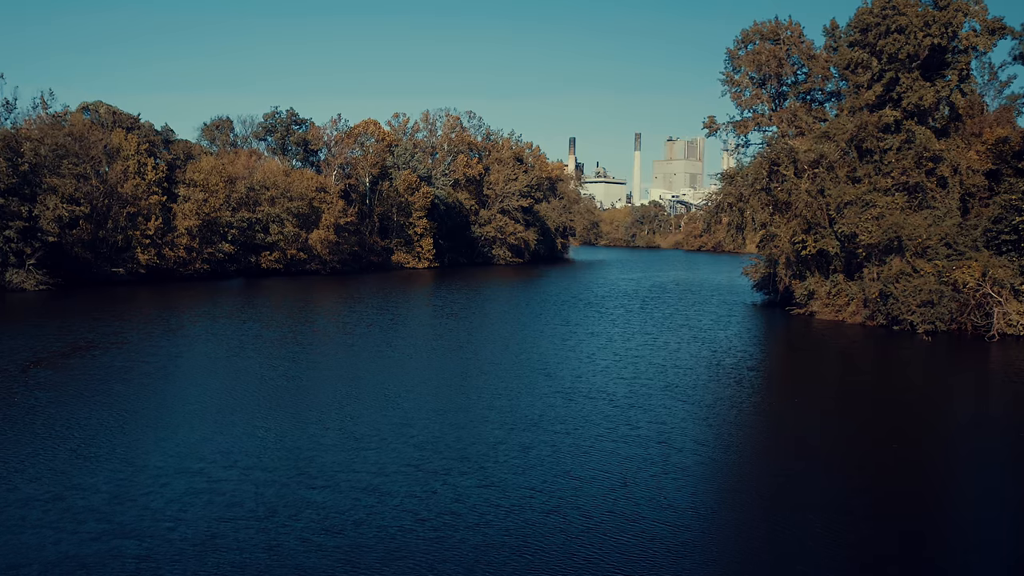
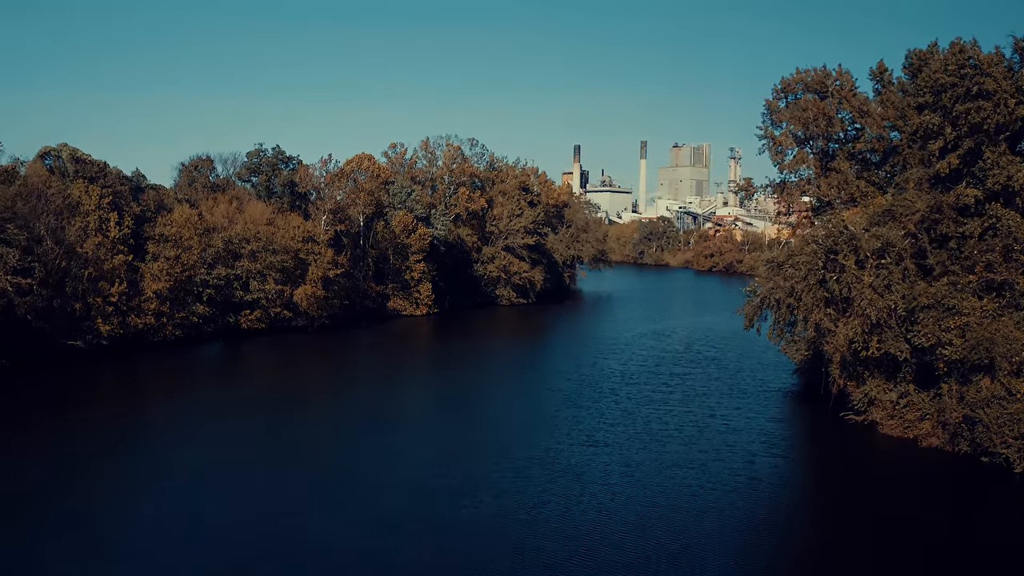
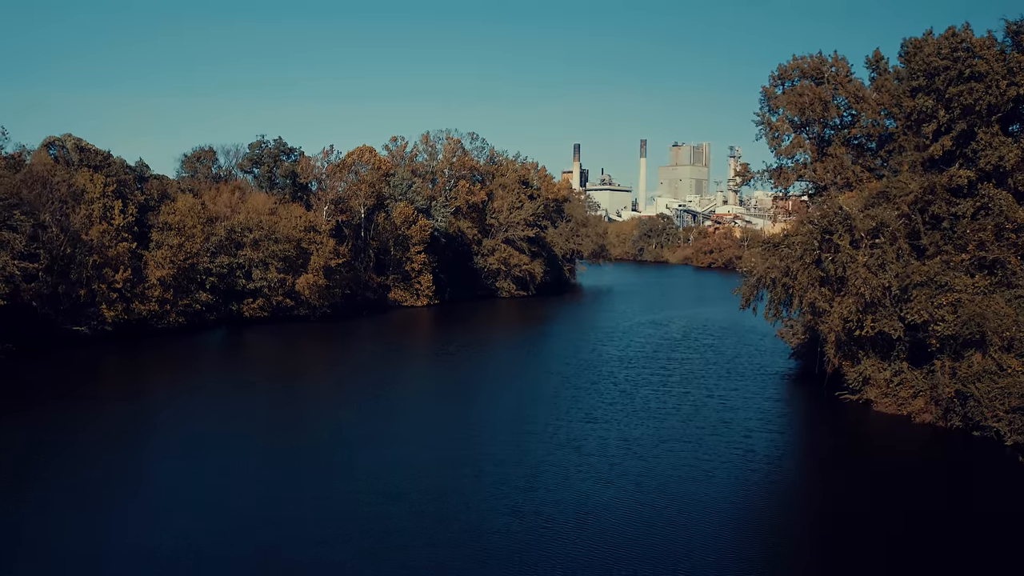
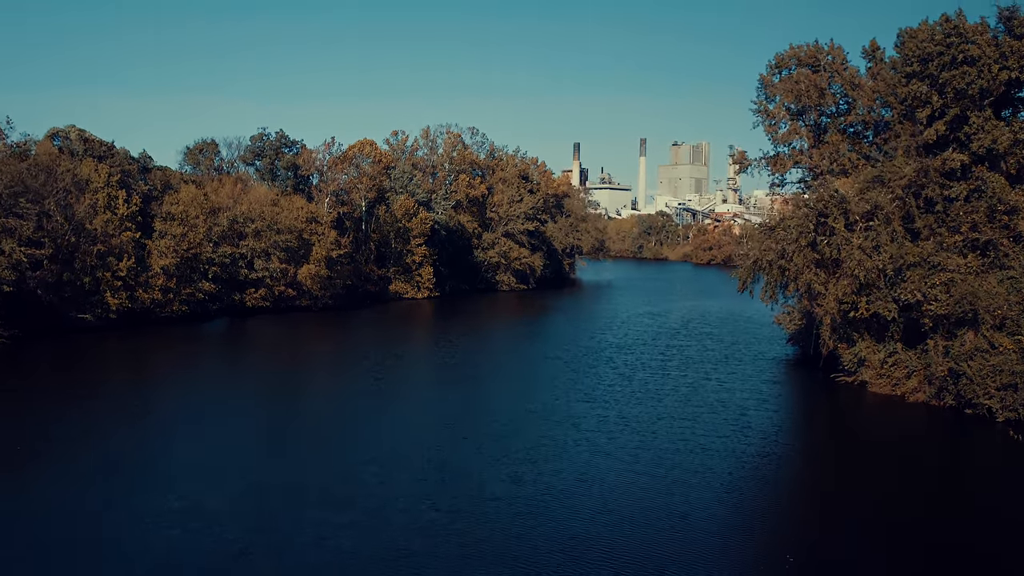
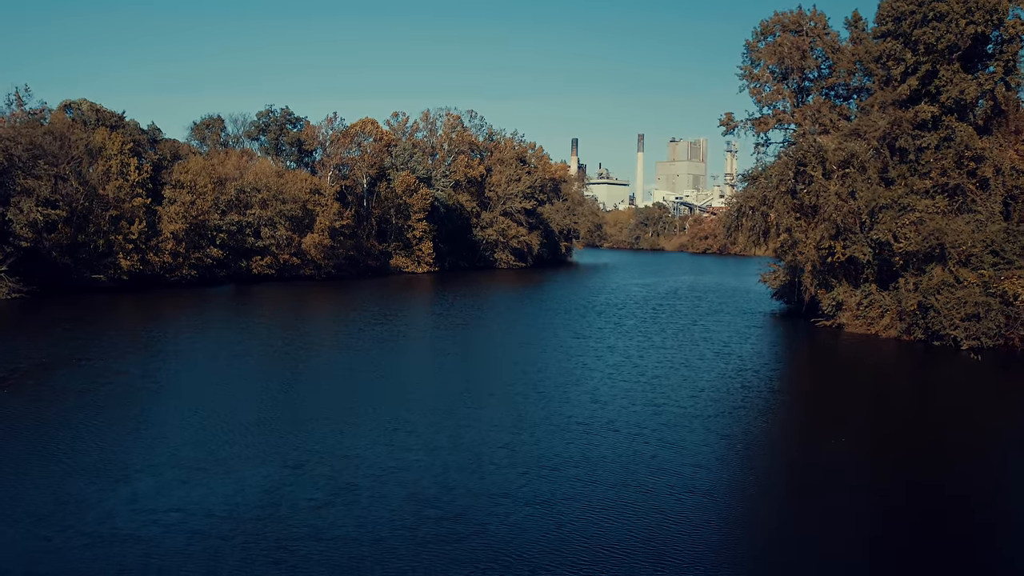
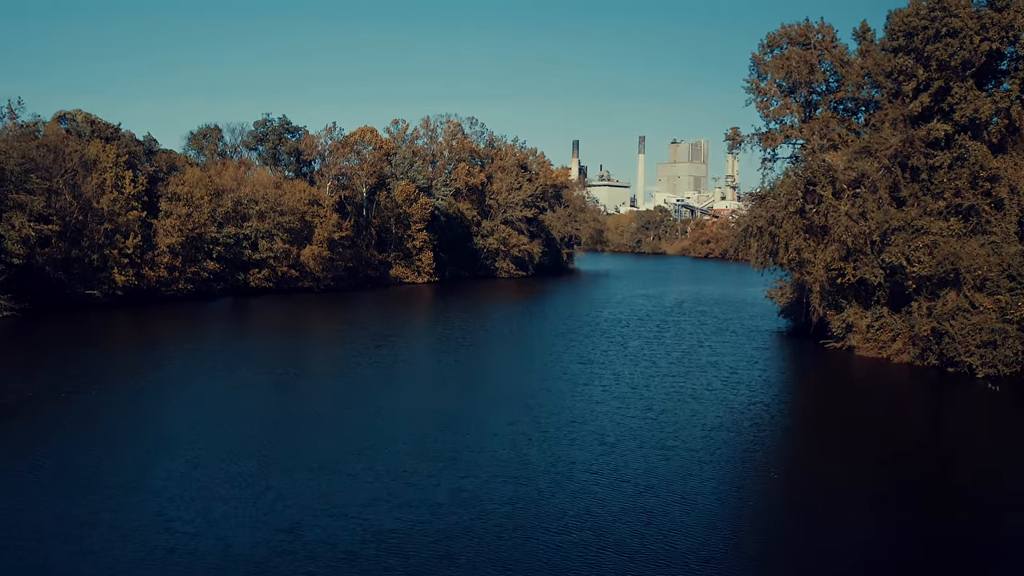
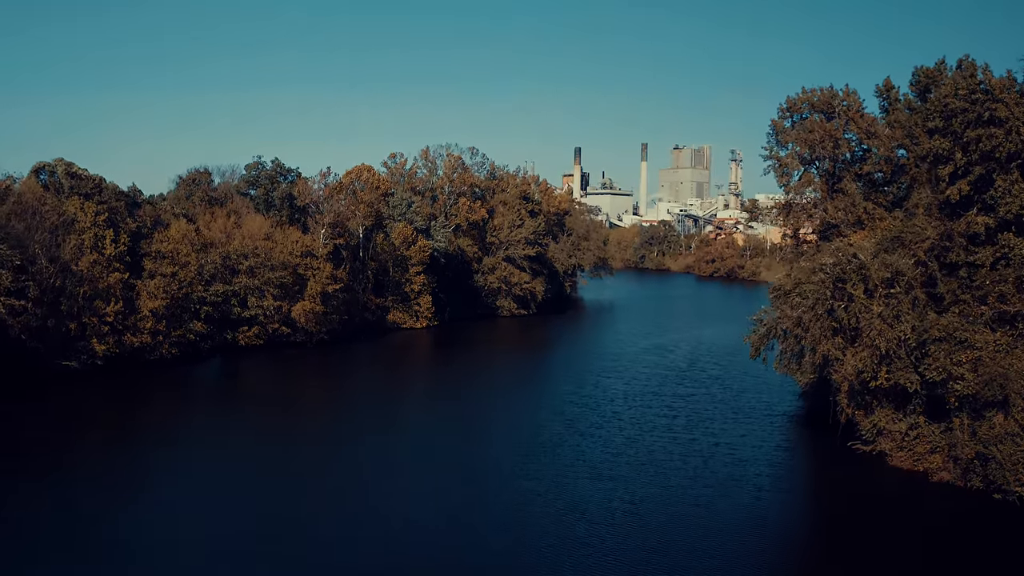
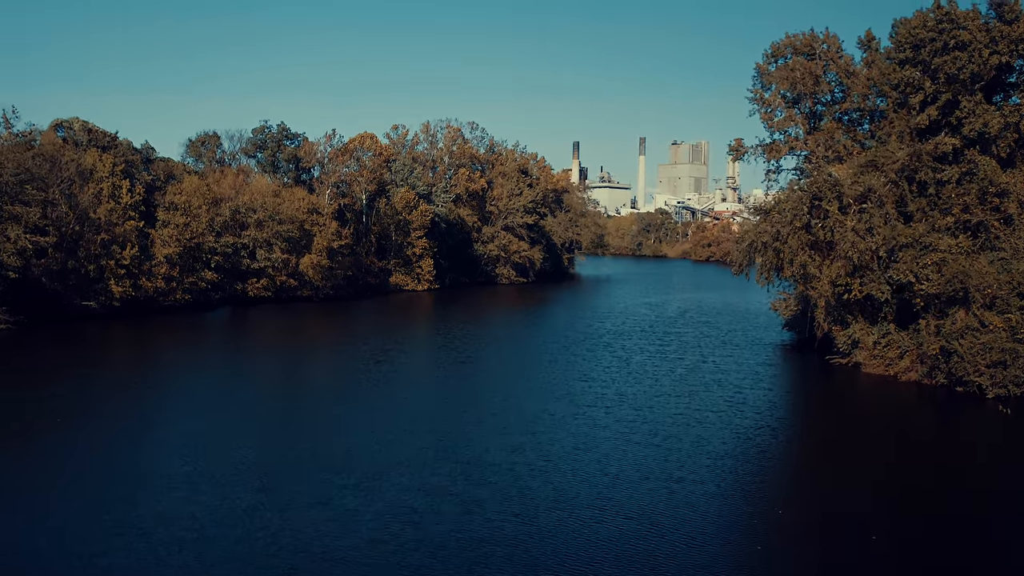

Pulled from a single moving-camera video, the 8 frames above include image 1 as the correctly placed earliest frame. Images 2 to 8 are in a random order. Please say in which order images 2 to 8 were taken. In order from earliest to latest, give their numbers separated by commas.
5, 6, 8, 4, 3, 2, 7
